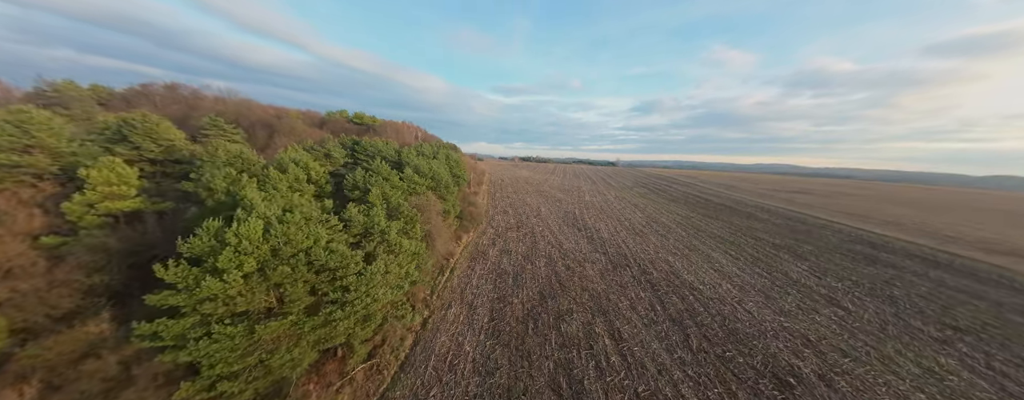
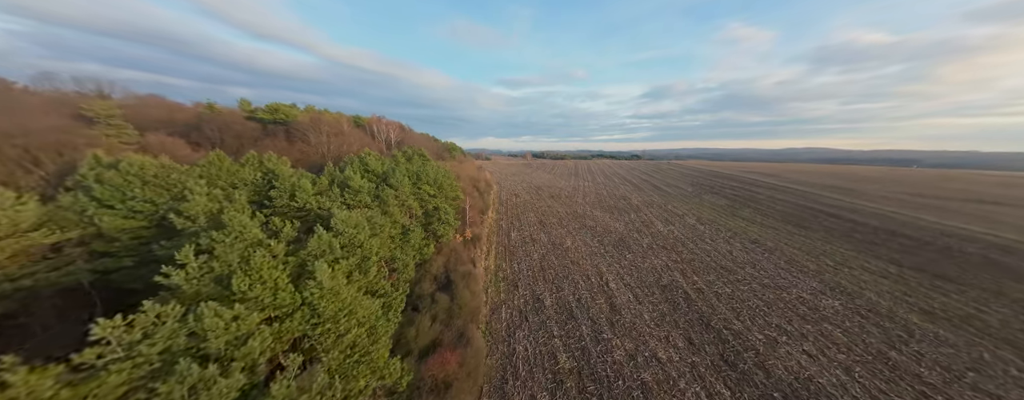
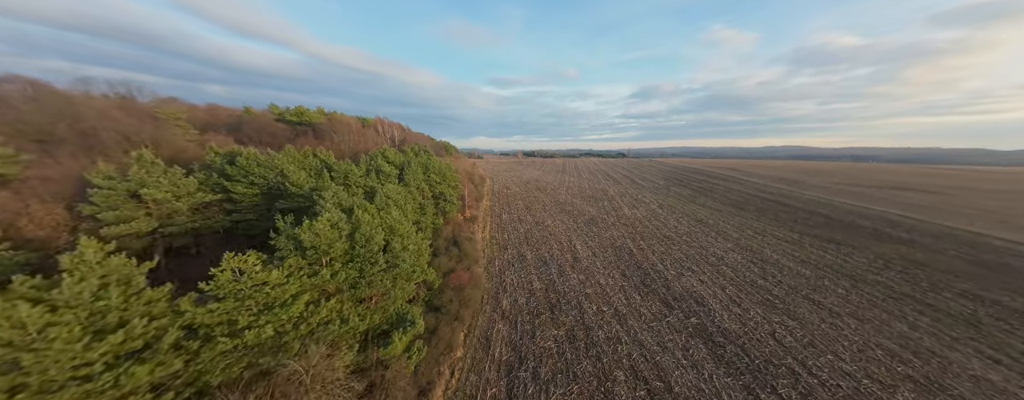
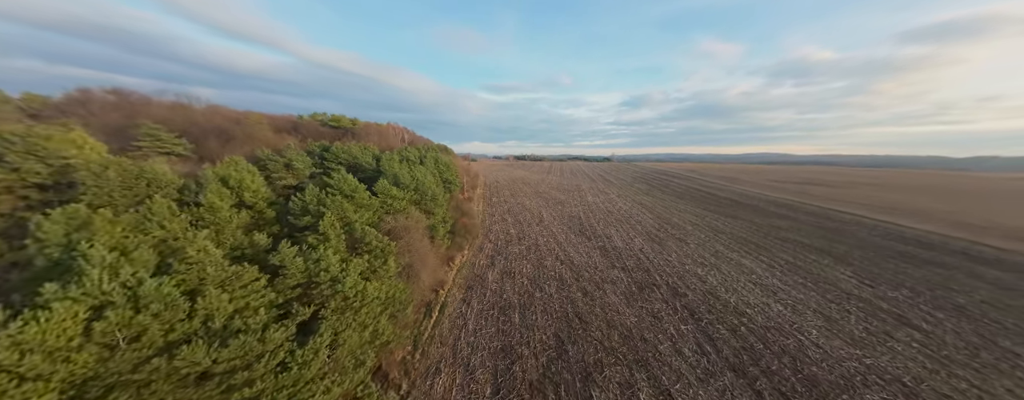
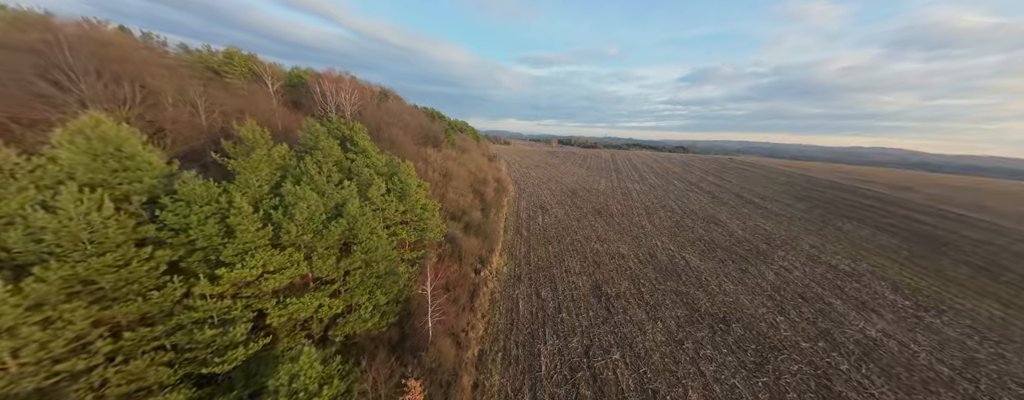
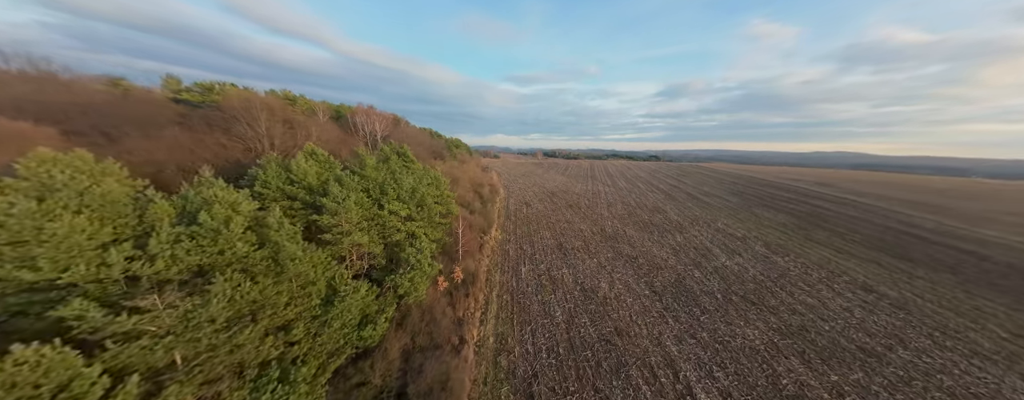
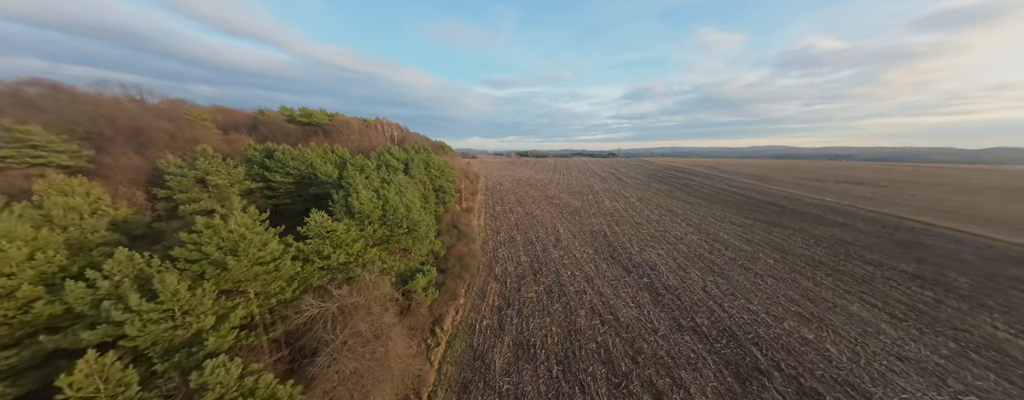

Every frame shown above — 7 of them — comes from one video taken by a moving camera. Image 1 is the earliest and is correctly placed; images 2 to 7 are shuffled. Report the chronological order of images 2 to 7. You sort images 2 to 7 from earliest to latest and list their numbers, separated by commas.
4, 7, 3, 2, 6, 5
